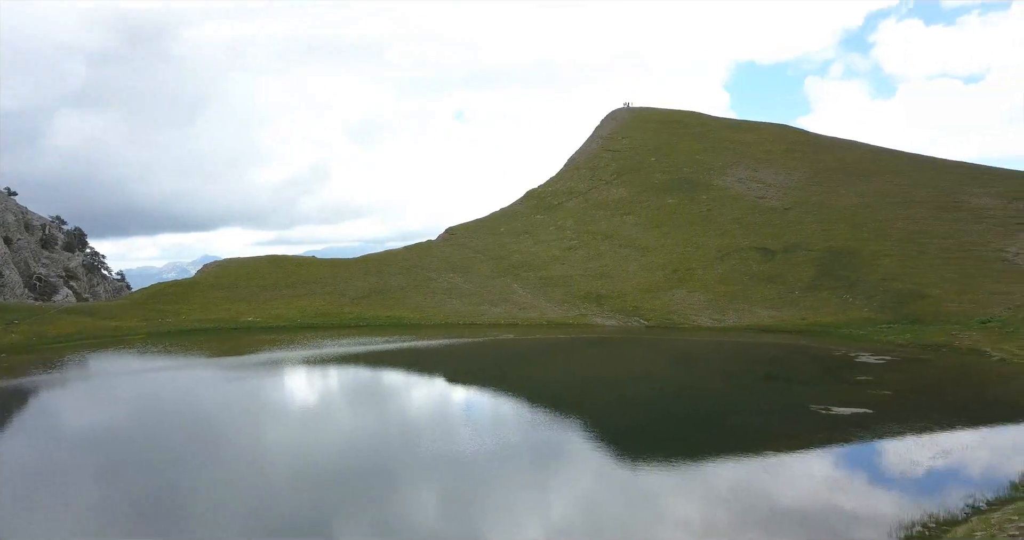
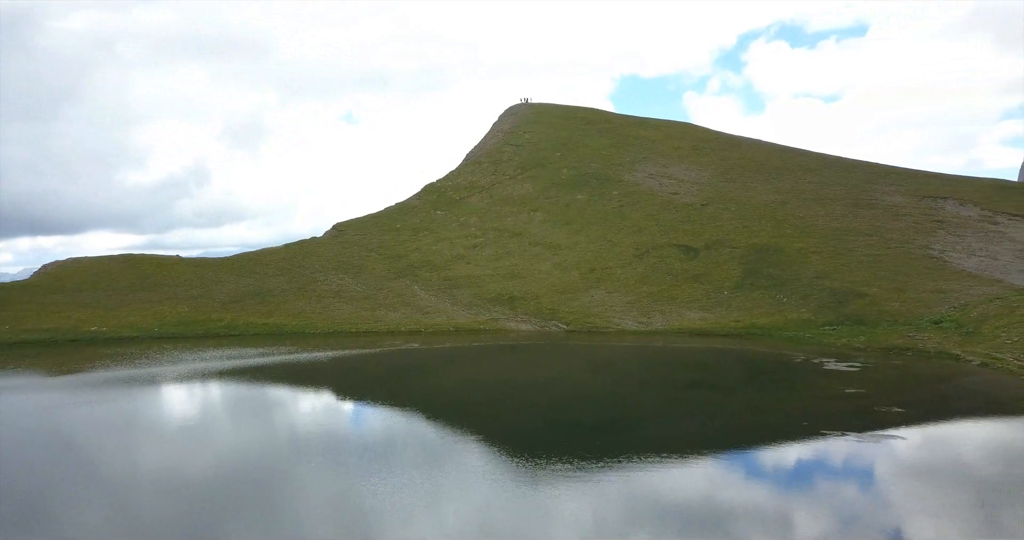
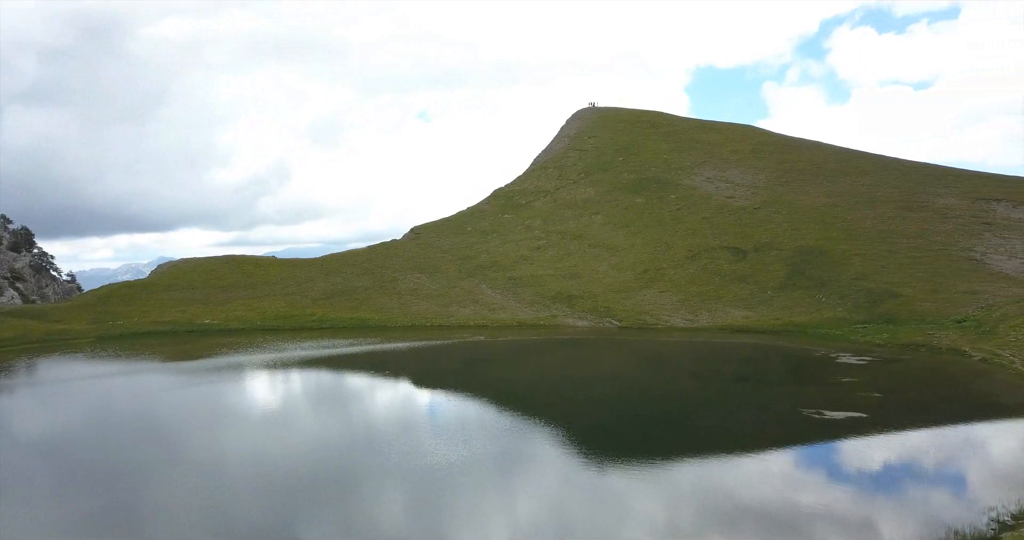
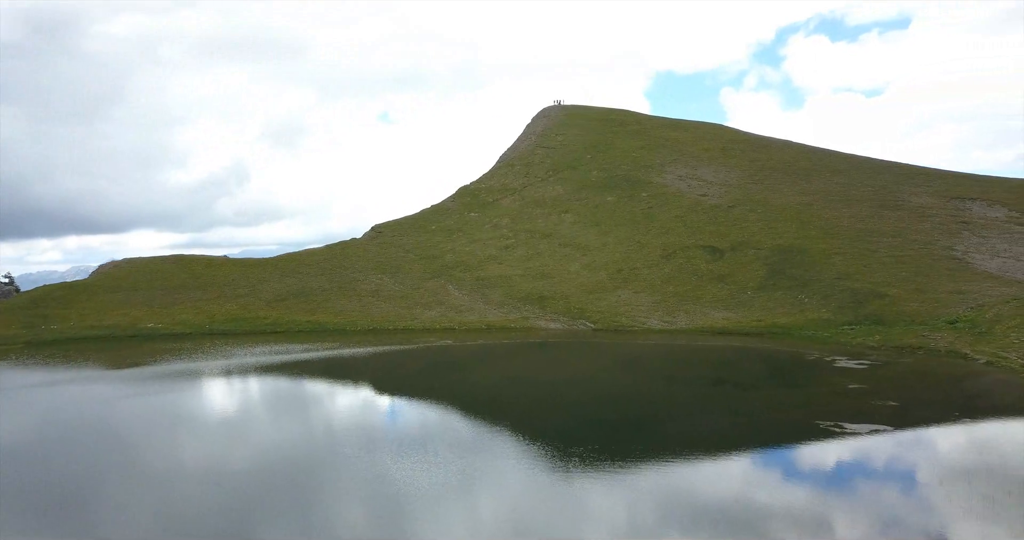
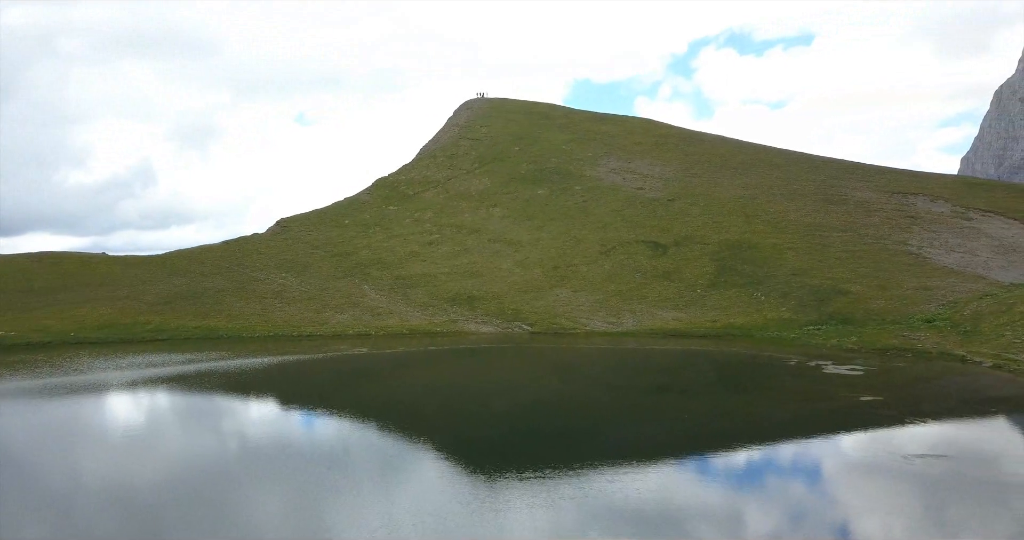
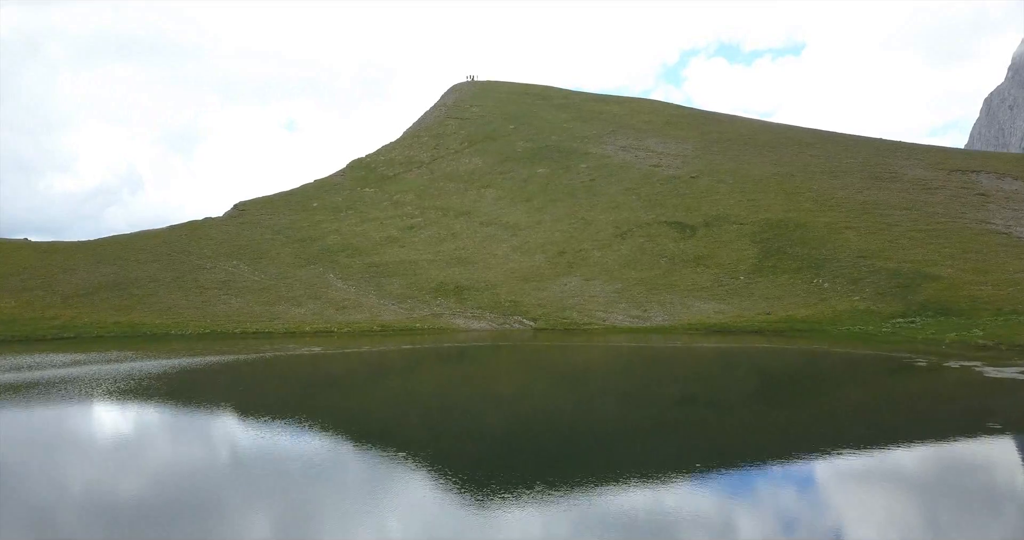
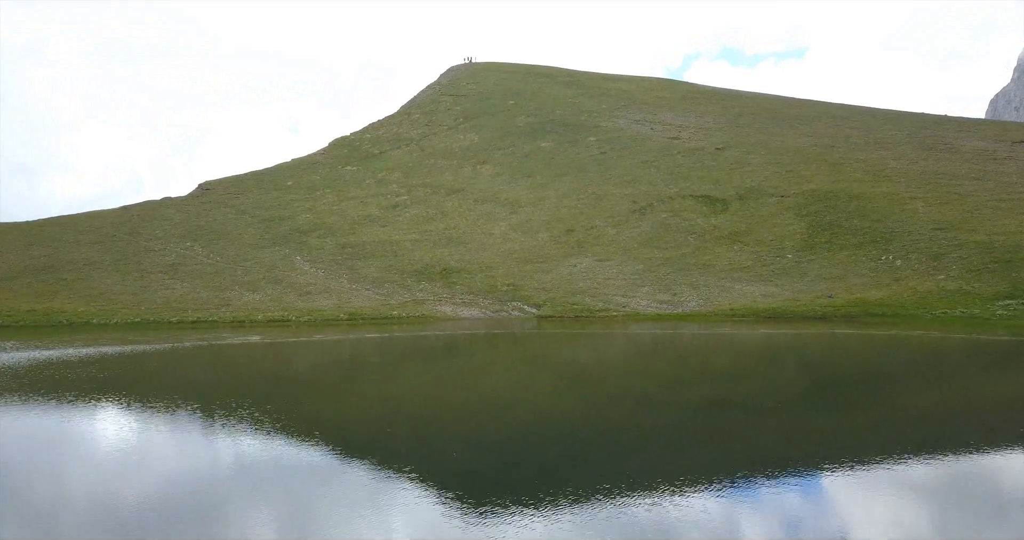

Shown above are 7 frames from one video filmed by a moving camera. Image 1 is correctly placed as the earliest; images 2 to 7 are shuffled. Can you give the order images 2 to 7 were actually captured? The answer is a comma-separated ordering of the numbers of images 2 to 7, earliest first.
3, 4, 2, 5, 6, 7
